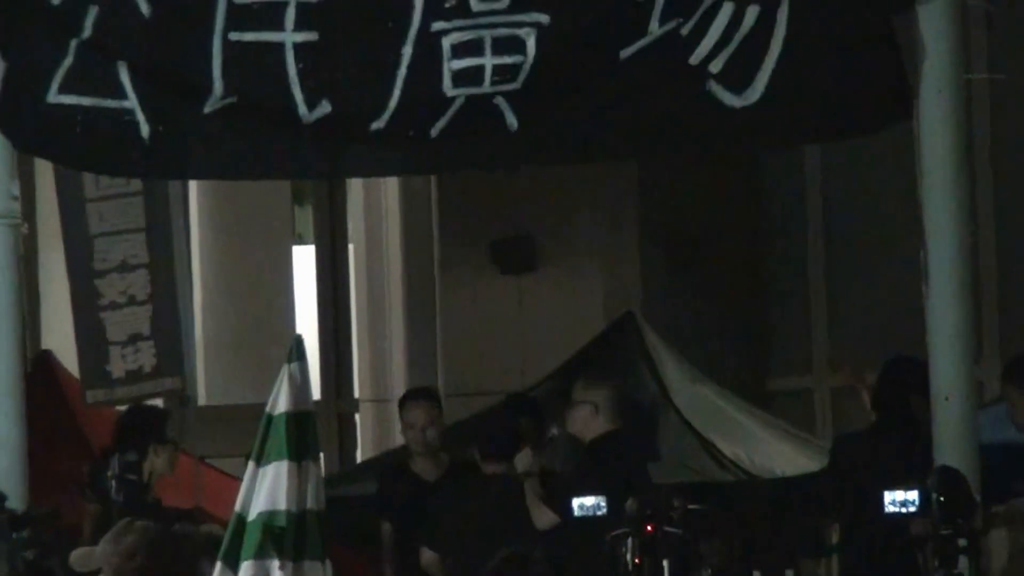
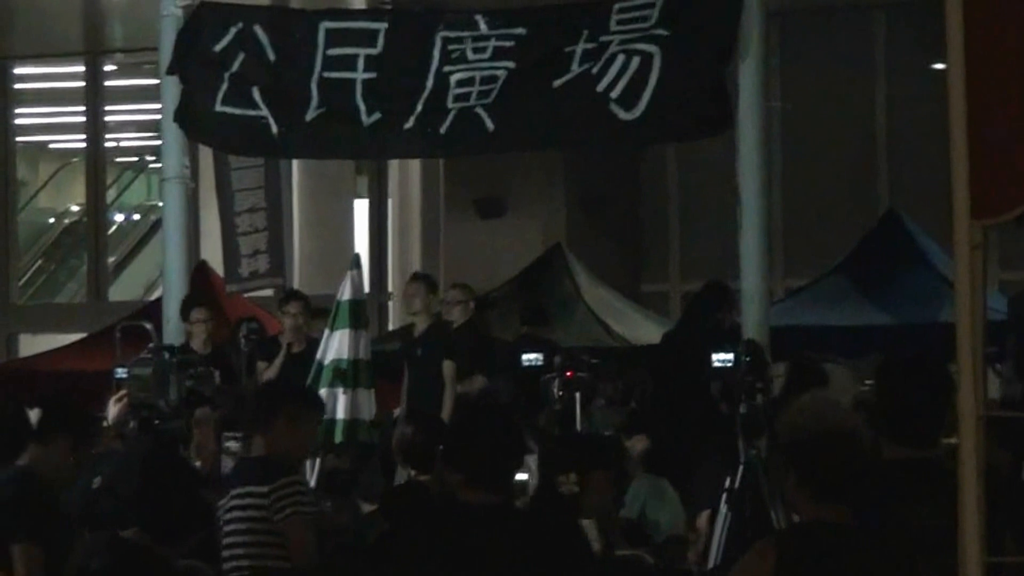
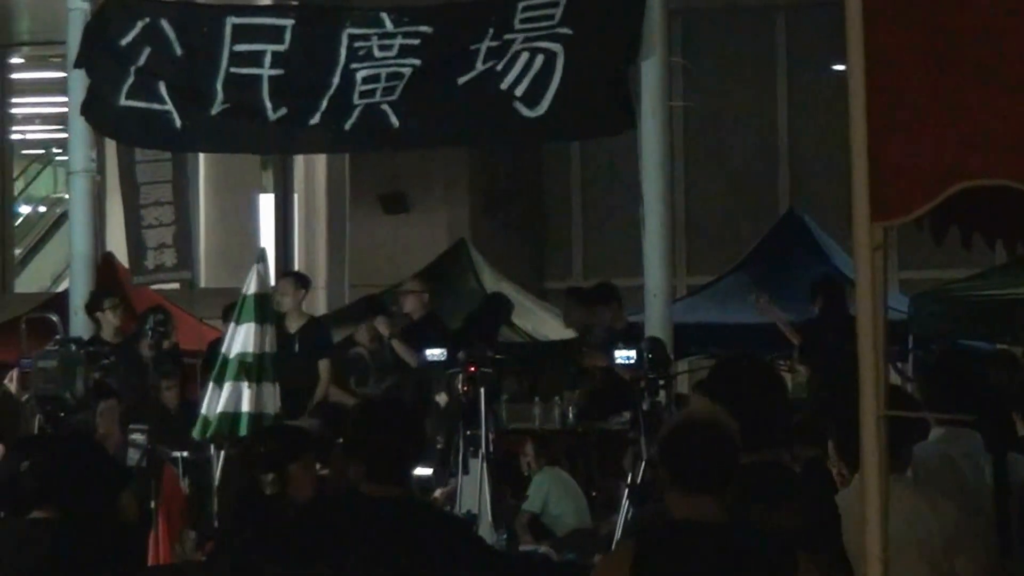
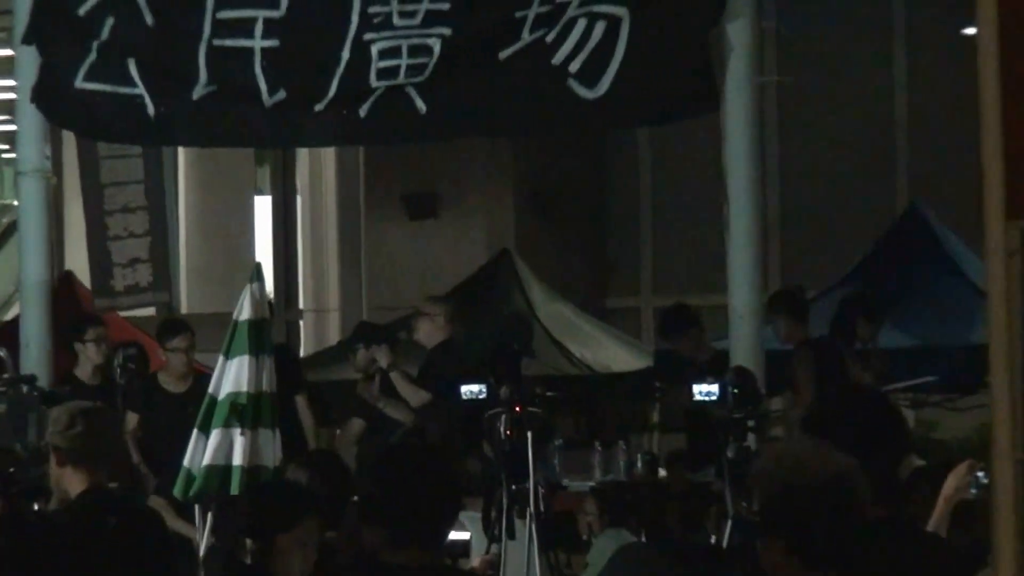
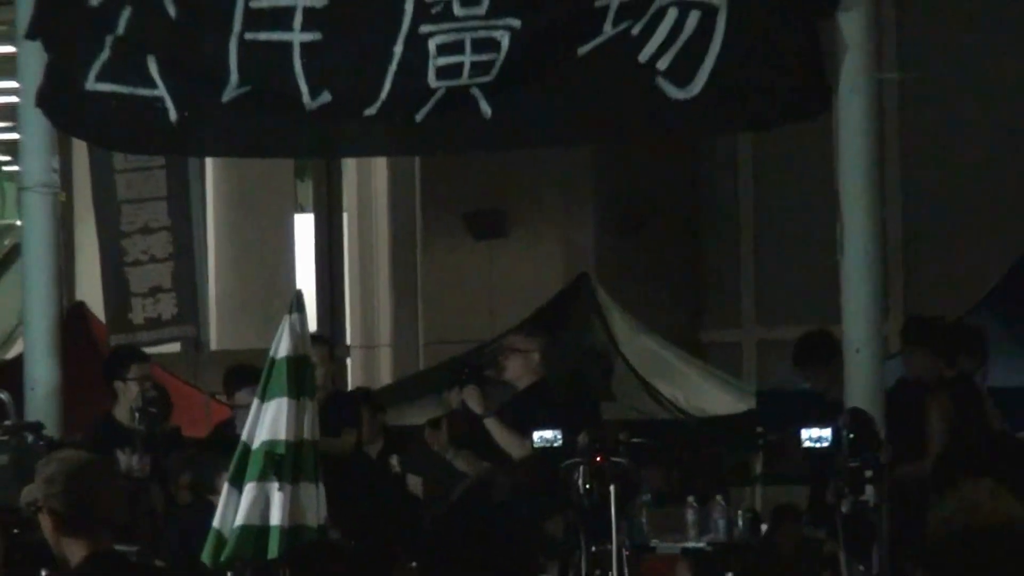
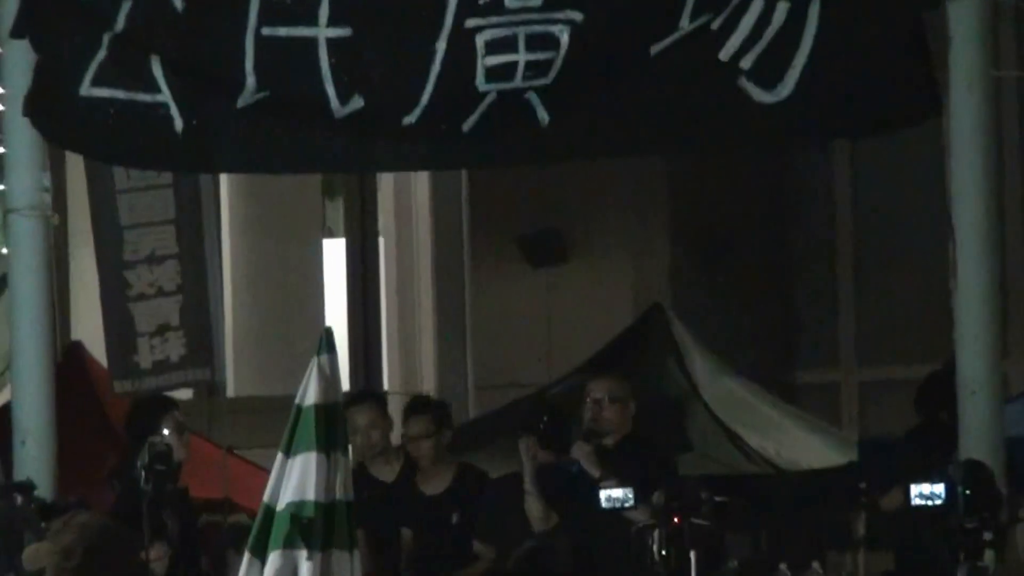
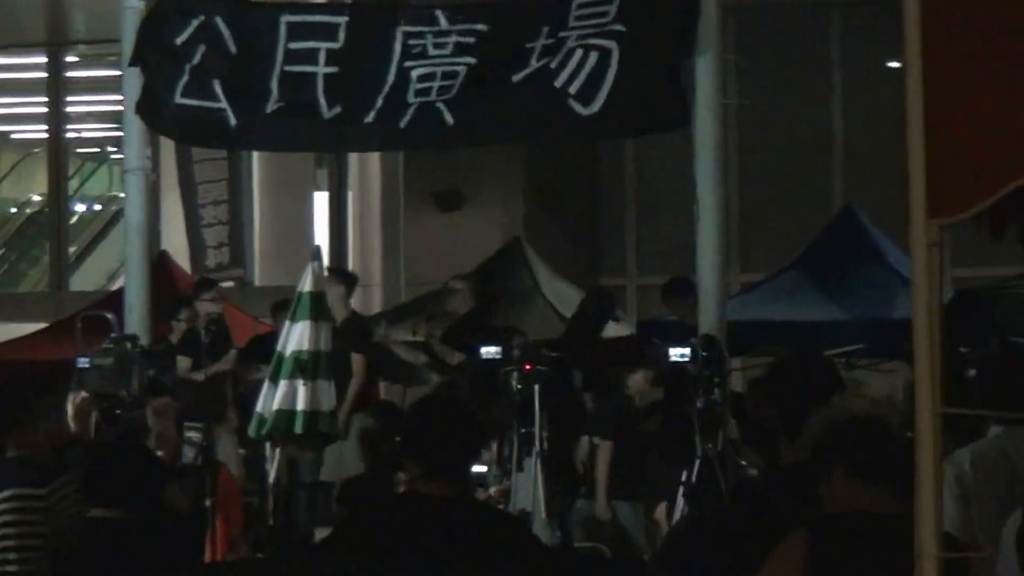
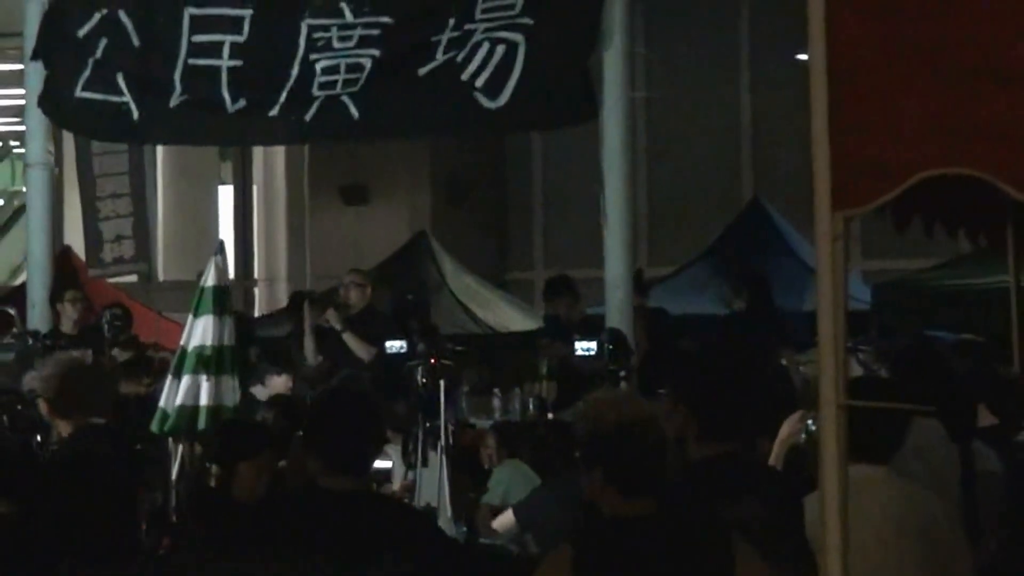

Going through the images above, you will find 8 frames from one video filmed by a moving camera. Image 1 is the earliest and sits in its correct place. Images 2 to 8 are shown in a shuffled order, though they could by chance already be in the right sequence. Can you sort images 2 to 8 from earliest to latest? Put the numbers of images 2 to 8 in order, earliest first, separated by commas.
6, 5, 4, 8, 3, 7, 2
